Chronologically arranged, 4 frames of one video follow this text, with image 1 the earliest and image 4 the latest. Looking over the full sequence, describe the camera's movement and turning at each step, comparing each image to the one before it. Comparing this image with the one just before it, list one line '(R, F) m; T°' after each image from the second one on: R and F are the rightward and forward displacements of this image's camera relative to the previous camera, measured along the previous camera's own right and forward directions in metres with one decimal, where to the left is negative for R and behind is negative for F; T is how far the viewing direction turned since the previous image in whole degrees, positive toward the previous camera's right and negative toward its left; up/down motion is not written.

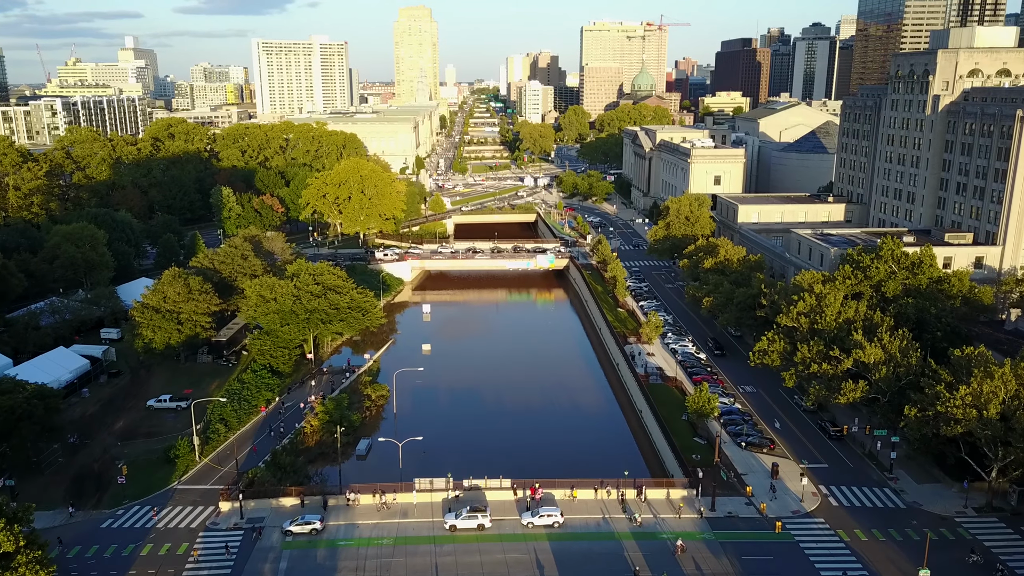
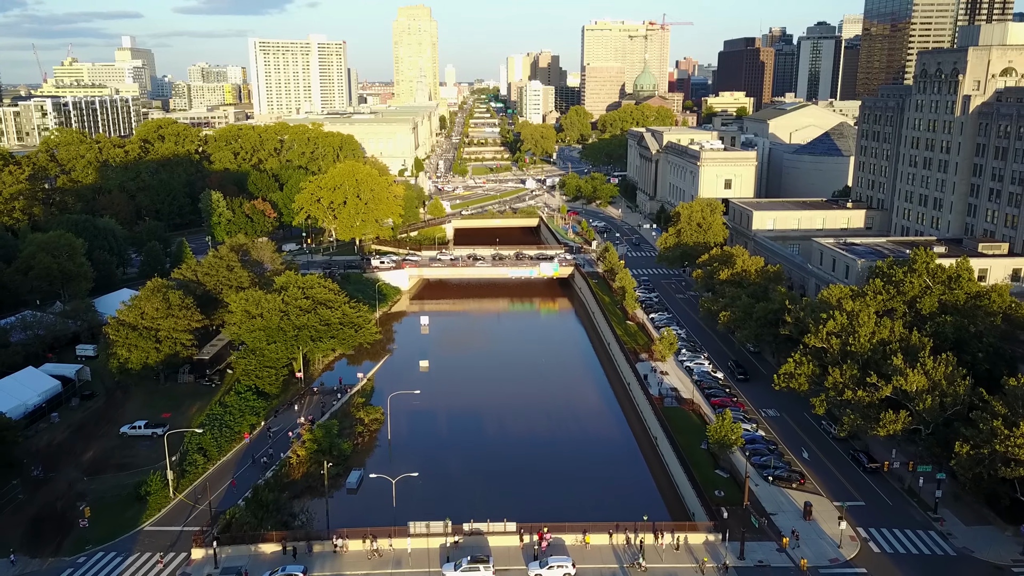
(-0.3, +4.6) m; 0°
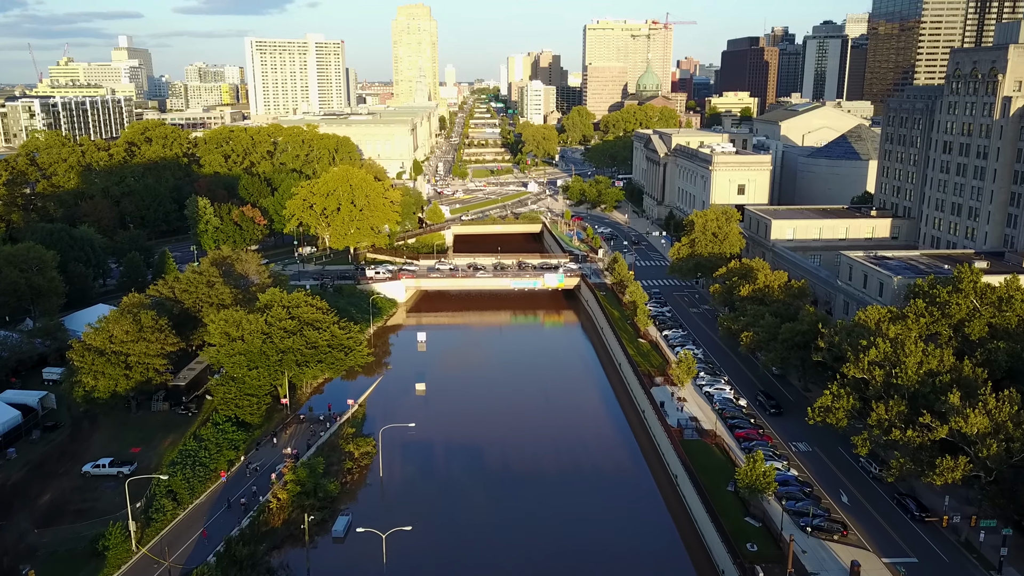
(-0.3, +5.4) m; 0°
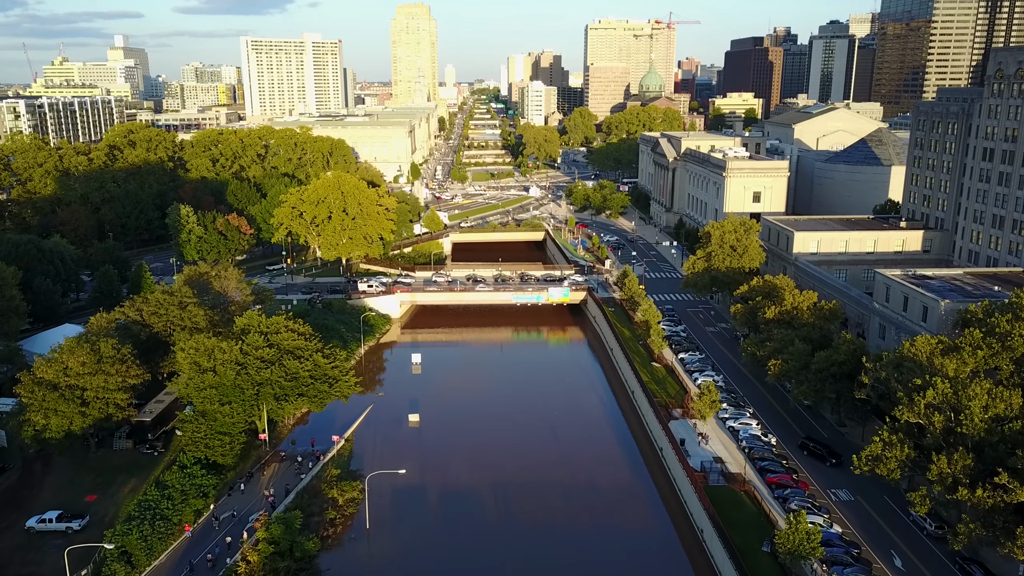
(-0.2, +6.0) m; 0°
